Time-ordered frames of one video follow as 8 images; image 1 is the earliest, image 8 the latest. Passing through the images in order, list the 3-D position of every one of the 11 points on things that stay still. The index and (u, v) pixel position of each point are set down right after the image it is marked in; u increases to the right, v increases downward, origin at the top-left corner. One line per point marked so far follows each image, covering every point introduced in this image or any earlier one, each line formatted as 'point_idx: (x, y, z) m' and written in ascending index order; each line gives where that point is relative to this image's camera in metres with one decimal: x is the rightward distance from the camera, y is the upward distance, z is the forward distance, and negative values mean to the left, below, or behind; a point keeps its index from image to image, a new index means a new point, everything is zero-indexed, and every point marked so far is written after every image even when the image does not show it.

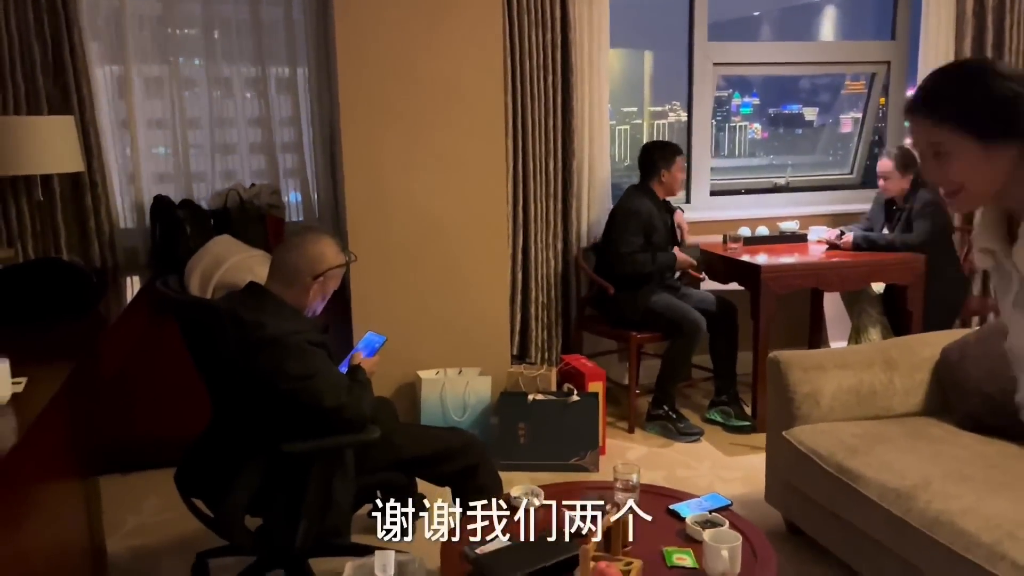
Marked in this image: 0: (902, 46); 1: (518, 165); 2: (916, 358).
0: (+2.0, +1.2, +4.4) m
1: (0.0, +0.5, +3.6) m
2: (+1.2, -0.2, +2.5) m
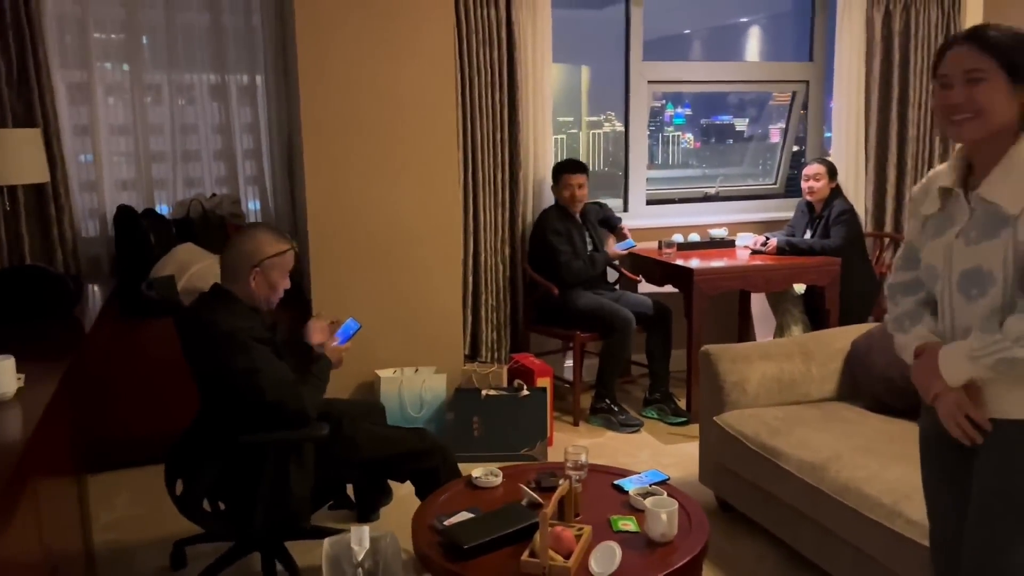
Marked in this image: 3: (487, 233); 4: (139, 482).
0: (+1.7, +1.2, +4.8) m
1: (-0.2, +0.5, +3.8) m
2: (+1.0, -0.2, +2.8) m
3: (-0.1, +0.2, +3.9) m
4: (-1.4, -0.7, +3.1) m
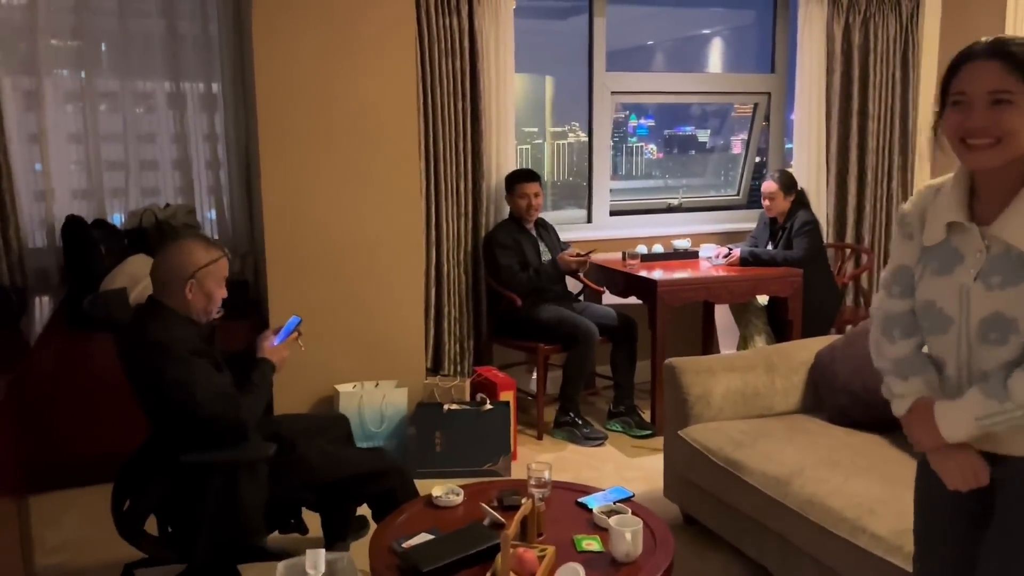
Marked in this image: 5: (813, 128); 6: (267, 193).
0: (+1.5, +1.2, +4.8) m
1: (-0.3, +0.4, +3.8) m
2: (+0.9, -0.2, +2.8) m
3: (-0.3, +0.2, +3.8) m
4: (-1.5, -0.7, +3.0) m
5: (+1.6, +0.8, +4.5) m
6: (-0.9, +0.3, +3.2) m
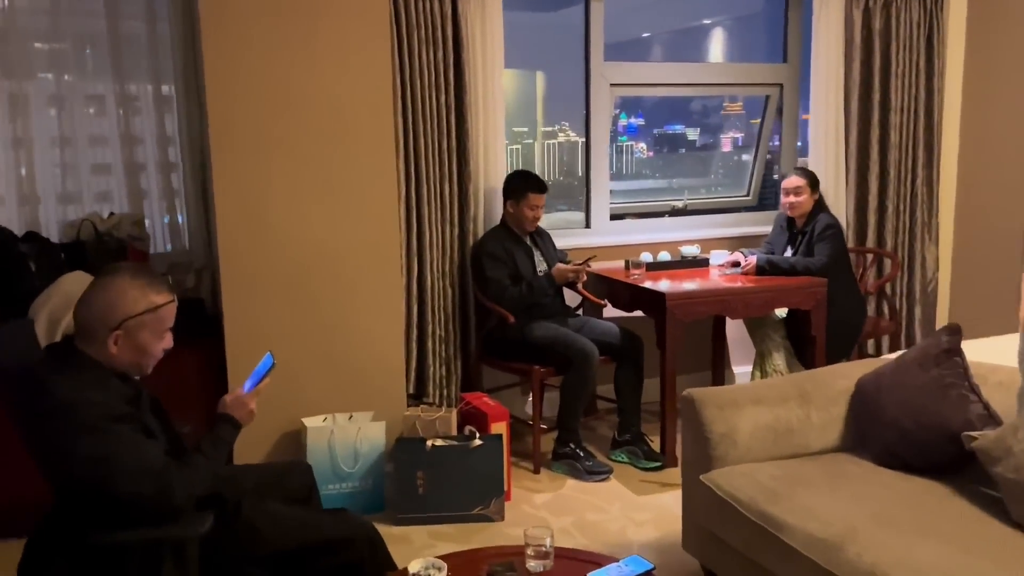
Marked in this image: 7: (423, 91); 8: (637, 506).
0: (+1.5, +1.1, +4.4) m
1: (-0.4, +0.4, +3.3) m
2: (+0.9, -0.3, +2.4) m
3: (-0.3, +0.1, +3.4) m
4: (-1.5, -0.8, +2.6) m
5: (+1.5, +0.8, +4.1) m
6: (-0.9, +0.3, +2.8) m
7: (-0.3, +0.8, +3.3) m
8: (+0.4, -0.7, +2.9) m
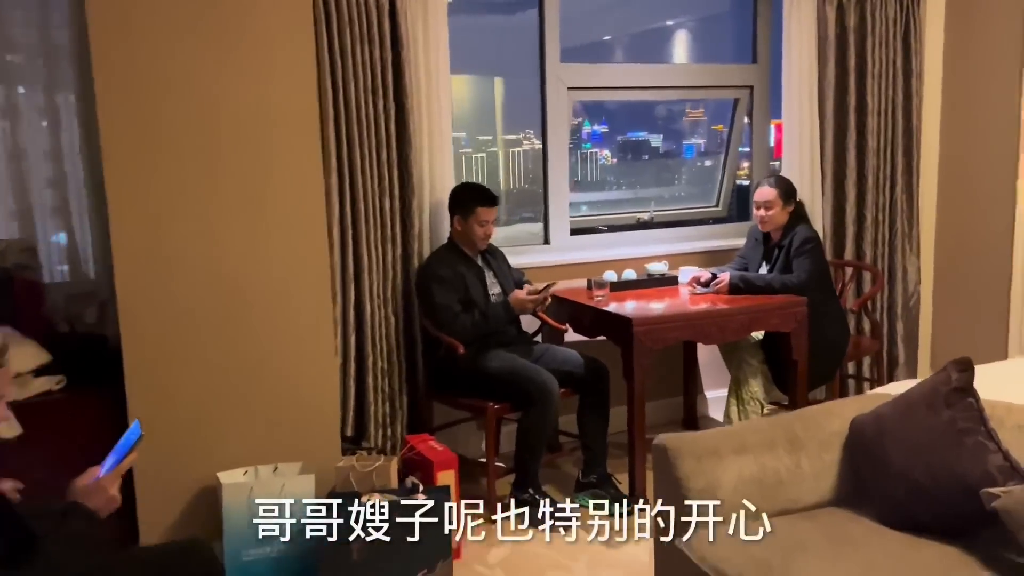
0: (+1.2, +1.1, +4.1) m
1: (-0.6, +0.3, +3.0) m
2: (+0.8, -0.4, +2.1) m
3: (-0.5, 0.0, +3.0) m
4: (-1.6, -0.9, +2.2) m
5: (+1.3, +0.7, +3.8) m
6: (-1.1, +0.2, +2.4) m
7: (-0.5, +0.7, +3.0) m
8: (+0.3, -0.8, +2.6) m
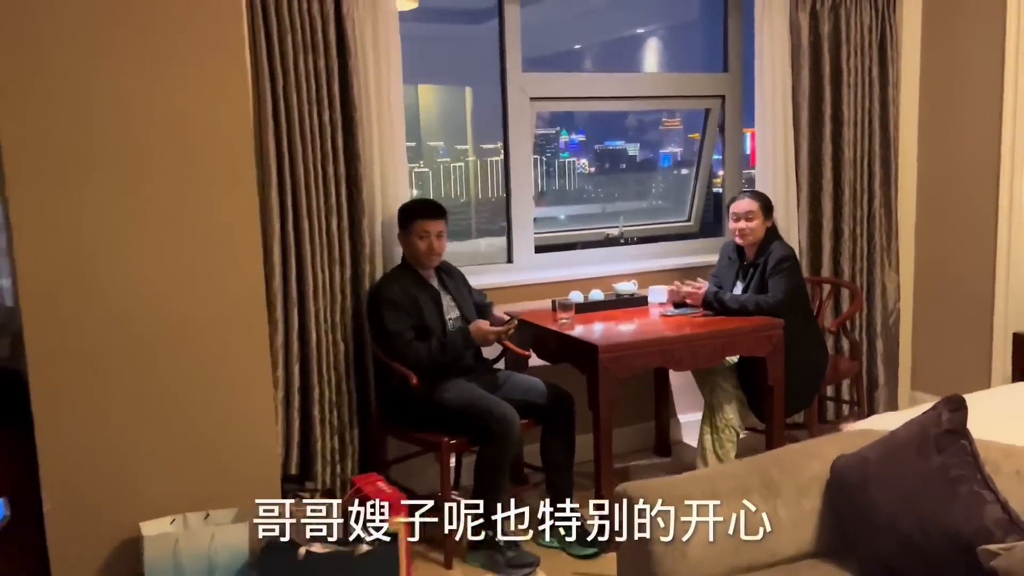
0: (+1.0, +1.0, +4.0) m
1: (-0.7, +0.2, +2.8) m
2: (+0.6, -0.4, +1.9) m
3: (-0.6, -0.1, +2.8) m
4: (-1.8, -1.0, +1.9) m
5: (+1.1, +0.6, +3.7) m
6: (-1.2, +0.1, +2.1) m
7: (-0.7, +0.6, +2.8) m
8: (+0.2, -0.9, +2.4) m
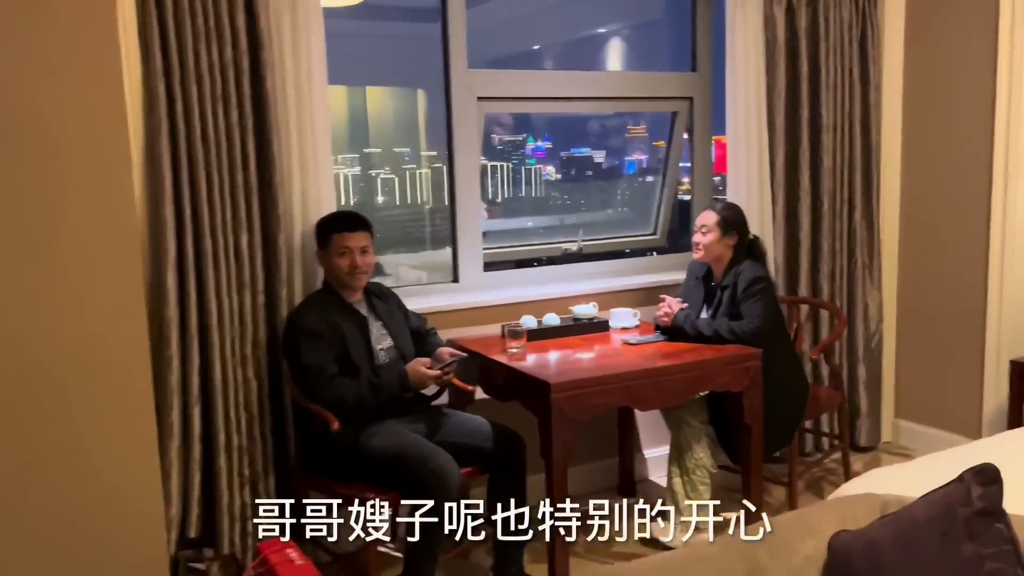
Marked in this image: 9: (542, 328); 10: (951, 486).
0: (+0.8, +0.9, +3.6) m
1: (-0.9, +0.1, +2.4) m
2: (+0.5, -0.5, +1.5) m
3: (-0.8, -0.1, +2.4) m
4: (-1.9, -1.1, +1.5) m
5: (+0.9, +0.6, +3.3) m
6: (-1.4, 0.0, +1.7) m
7: (-0.9, +0.5, +2.3) m
8: (0.0, -1.0, +2.0) m
9: (+0.1, -0.1, +2.9) m
10: (+0.7, -0.3, +1.4) m
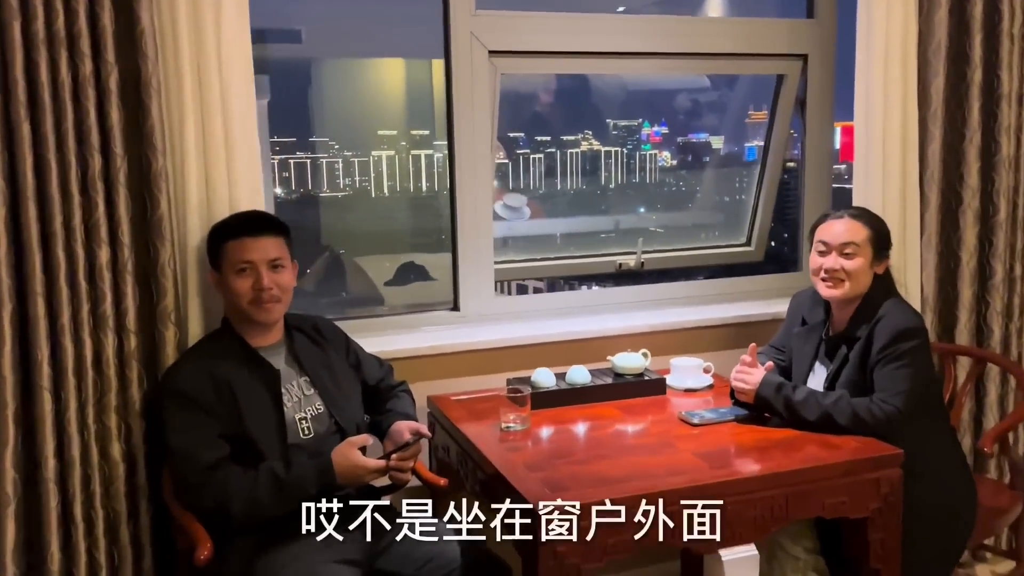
0: (+1.0, +0.8, +2.6) m
1: (-0.9, 0.0, +1.6) m
2: (+0.3, -0.6, +0.6) m
3: (-0.8, -0.2, +1.6) m
4: (-2.1, -1.1, +0.8) m
5: (+1.0, +0.4, +2.3) m
6: (-1.5, -0.1, +1.0) m
7: (-0.9, +0.4, +1.6) m
8: (-0.1, -1.1, +1.1) m
9: (+0.1, -0.2, +2.0) m
10: (+0.5, -0.5, +0.4) m
